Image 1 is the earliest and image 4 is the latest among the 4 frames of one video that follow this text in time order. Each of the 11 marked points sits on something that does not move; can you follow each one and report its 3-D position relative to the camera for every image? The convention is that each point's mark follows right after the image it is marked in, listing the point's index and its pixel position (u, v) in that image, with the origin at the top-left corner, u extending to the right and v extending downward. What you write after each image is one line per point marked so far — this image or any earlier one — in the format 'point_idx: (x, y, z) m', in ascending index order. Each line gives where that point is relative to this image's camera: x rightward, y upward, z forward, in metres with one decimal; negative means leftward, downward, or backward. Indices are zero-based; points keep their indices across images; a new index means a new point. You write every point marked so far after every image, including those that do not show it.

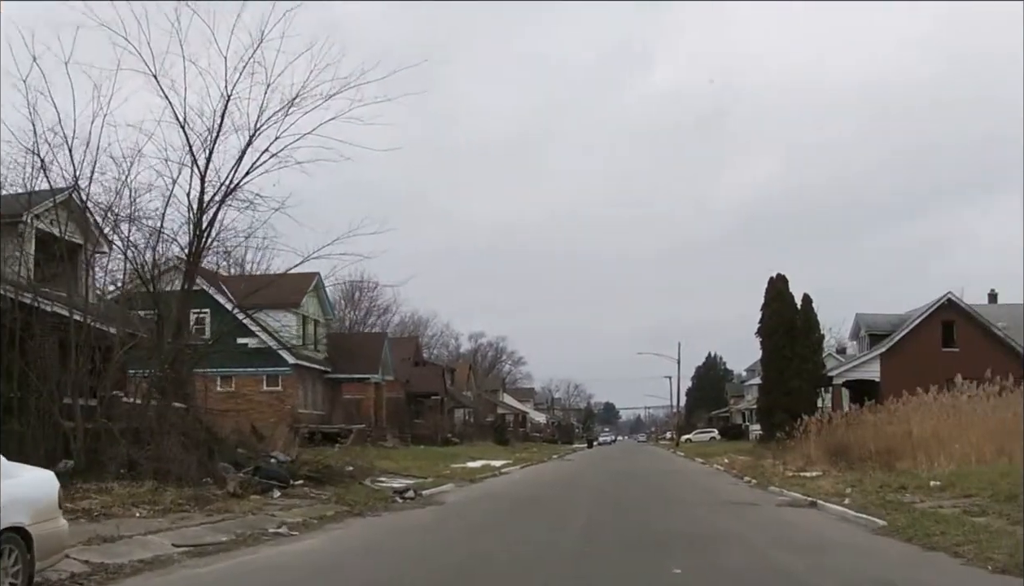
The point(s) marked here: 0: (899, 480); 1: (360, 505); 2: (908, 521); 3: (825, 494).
0: (+6.8, -3.3, +17.7) m
1: (-2.6, -3.6, +17.3) m
2: (+4.5, -2.6, +11.6) m
3: (+5.4, -3.5, +17.5) m
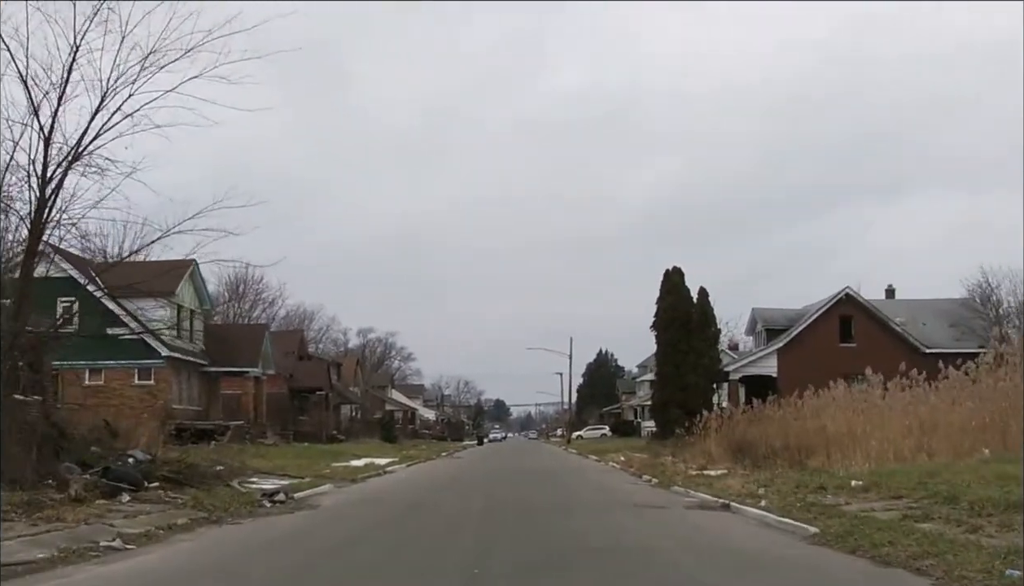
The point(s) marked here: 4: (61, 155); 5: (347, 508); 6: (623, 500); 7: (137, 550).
0: (+4.9, -3.0, +16.6) m
1: (-4.4, -3.2, +15.1) m
2: (+3.4, -2.4, +10.2) m
3: (+3.6, -3.2, +16.2) m
4: (-8.3, +2.5, +18.6) m
5: (-3.1, -4.0, +18.8) m
6: (+2.1, -3.9, +18.6) m
7: (-4.1, -2.8, +11.1) m
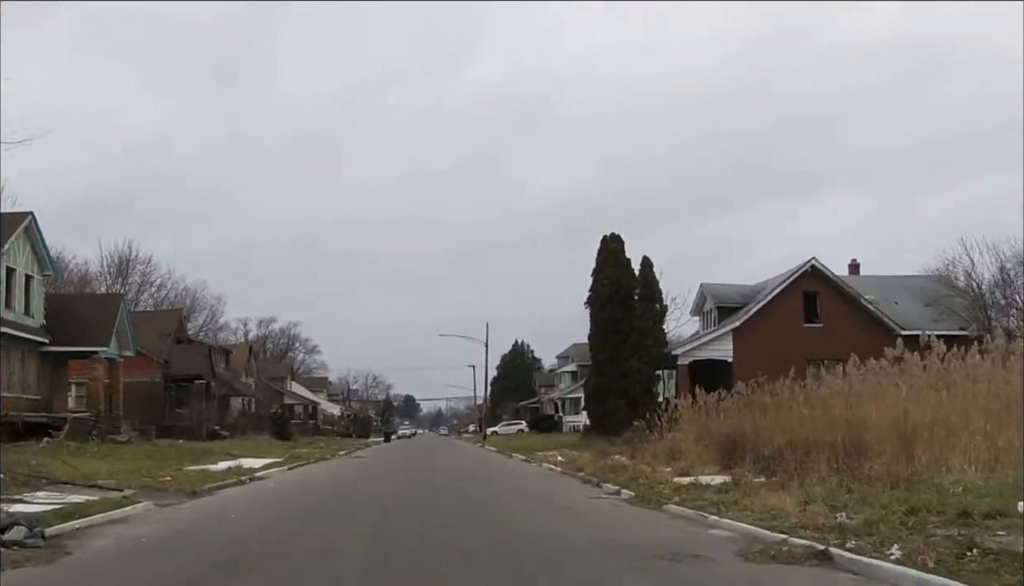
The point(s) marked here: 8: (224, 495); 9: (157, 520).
0: (+4.1, -2.0, +10.1) m
1: (-5.0, -2.1, +7.8) m
2: (+3.1, -1.4, +3.7) m
3: (+2.8, -2.2, +9.6) m
4: (-9.2, +3.7, +11.0) m
5: (-4.1, -2.9, +11.6) m
6: (+1.1, -2.8, +11.9) m
7: (-4.4, -1.7, +3.9) m
8: (-5.2, -3.7, +18.8) m
9: (-4.8, -3.0, +13.9) m
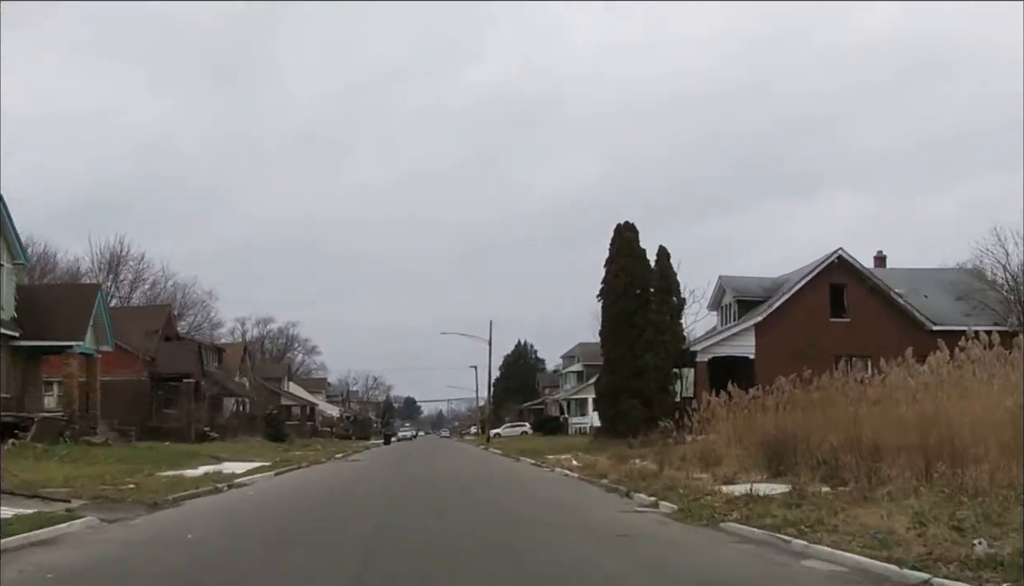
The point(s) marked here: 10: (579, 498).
0: (+4.3, -1.7, +7.6) m
1: (-4.8, -1.8, +5.3) m
2: (+3.3, -1.0, +1.1) m
3: (+3.0, -1.8, +7.1) m
4: (-8.9, +4.1, +8.5) m
5: (-3.9, -2.5, +9.1) m
6: (+1.3, -2.5, +9.4) m
7: (-4.2, -1.4, +1.4) m
8: (-5.0, -3.4, +16.2) m
9: (-4.6, -2.7, +11.4) m
10: (+1.1, -3.4, +16.8) m
